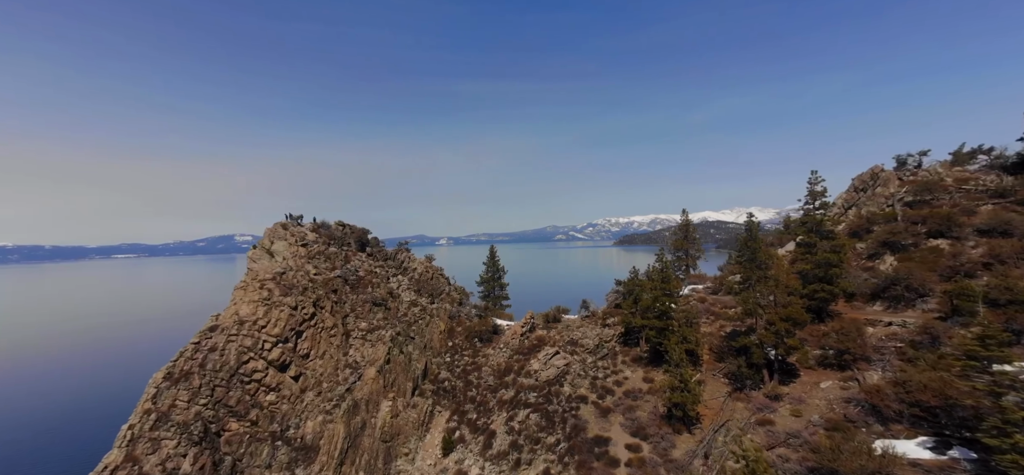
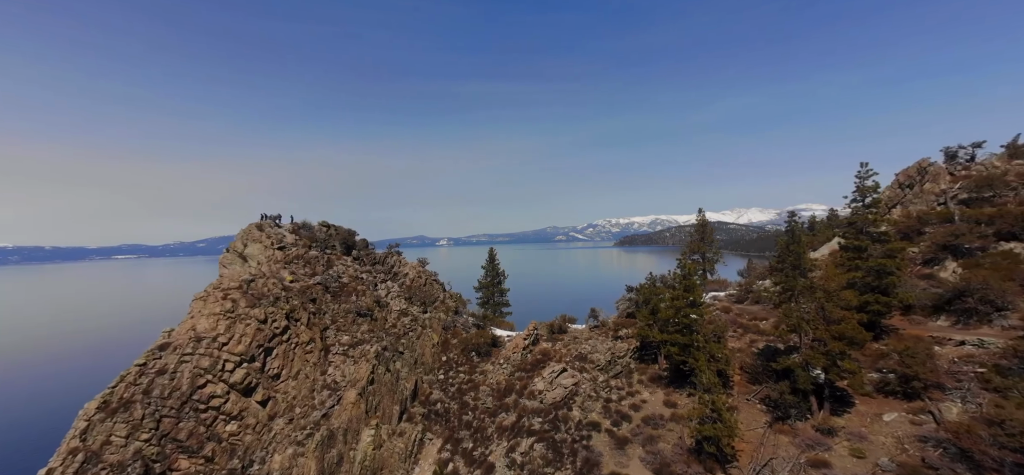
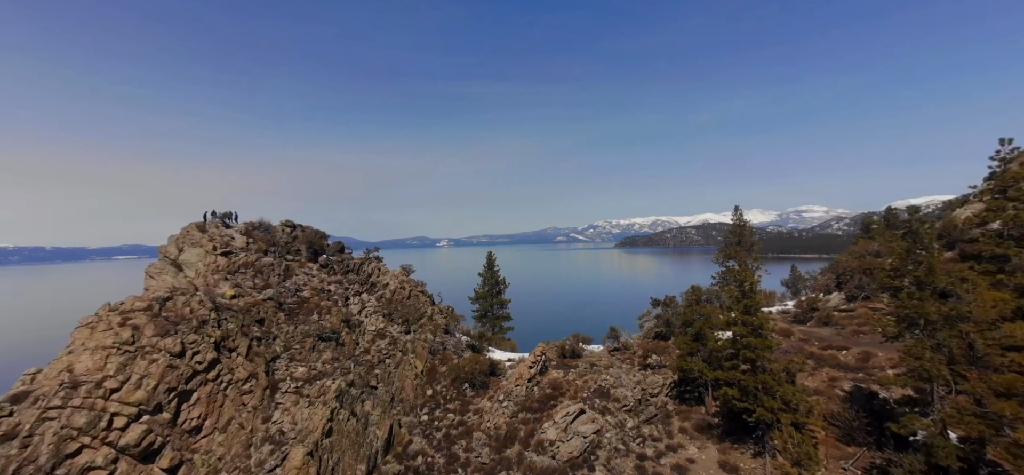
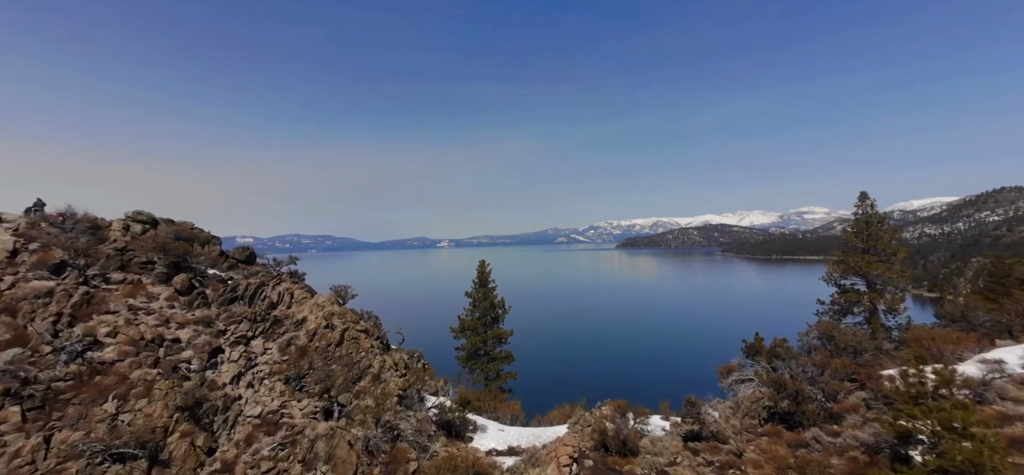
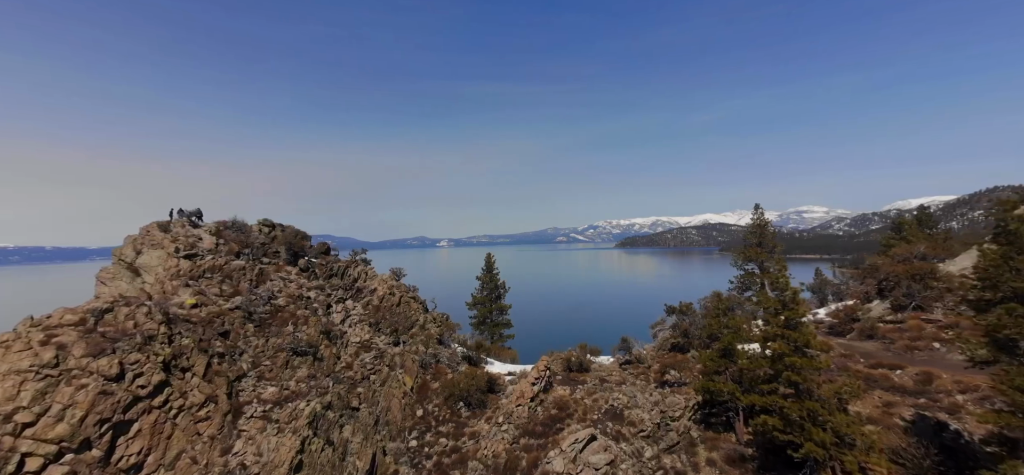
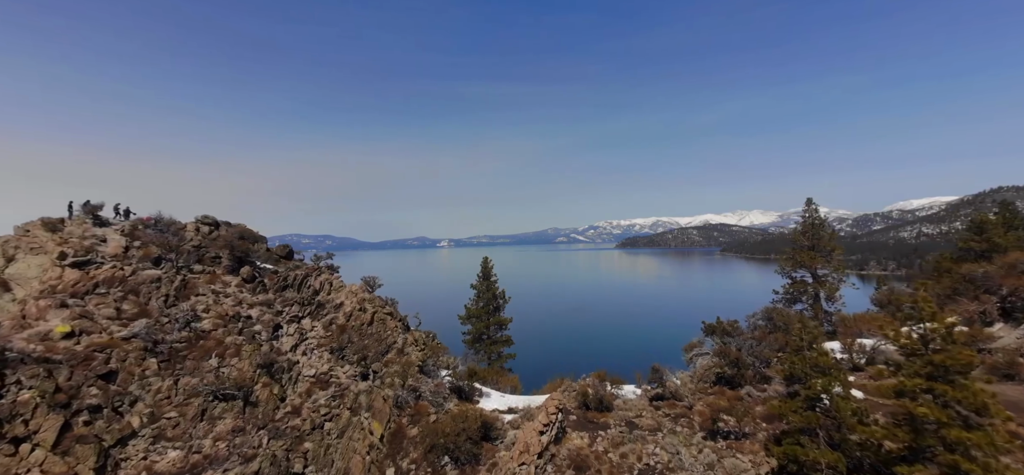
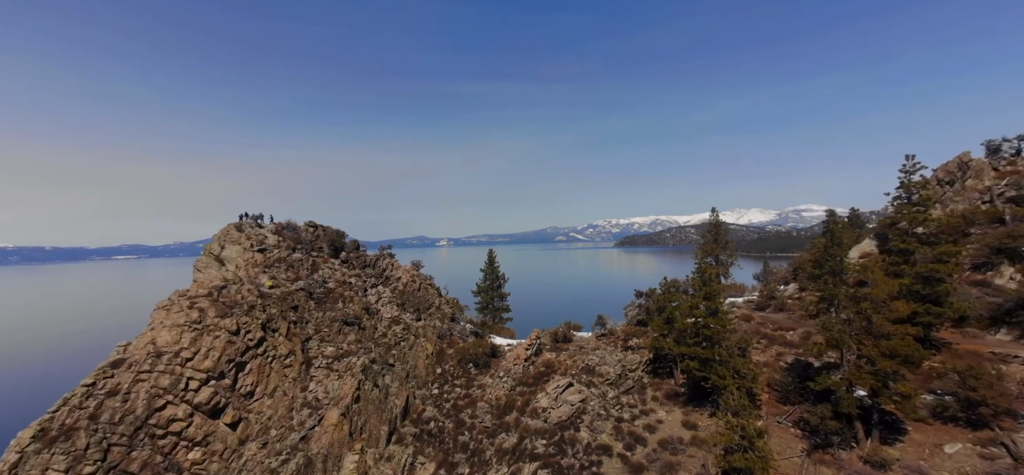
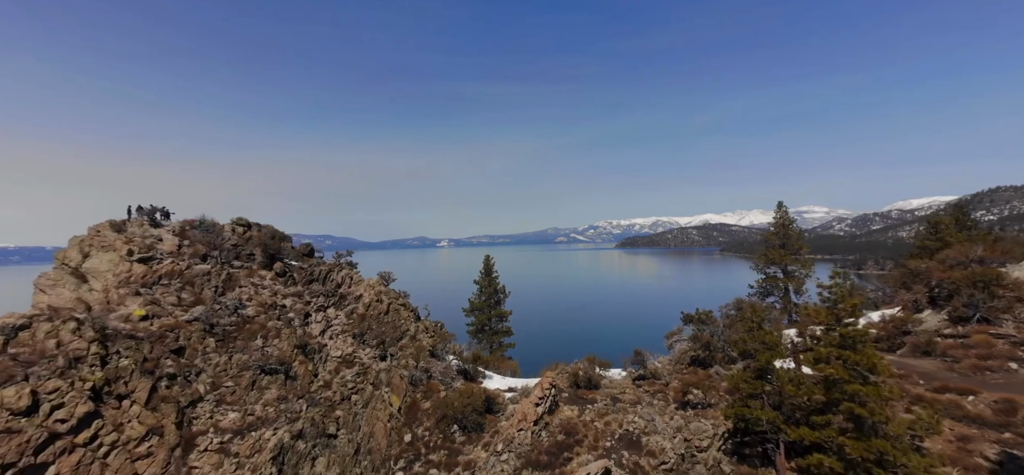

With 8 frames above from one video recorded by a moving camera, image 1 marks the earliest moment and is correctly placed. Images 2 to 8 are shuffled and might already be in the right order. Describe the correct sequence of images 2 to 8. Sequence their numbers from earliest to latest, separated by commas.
2, 7, 3, 5, 8, 6, 4
